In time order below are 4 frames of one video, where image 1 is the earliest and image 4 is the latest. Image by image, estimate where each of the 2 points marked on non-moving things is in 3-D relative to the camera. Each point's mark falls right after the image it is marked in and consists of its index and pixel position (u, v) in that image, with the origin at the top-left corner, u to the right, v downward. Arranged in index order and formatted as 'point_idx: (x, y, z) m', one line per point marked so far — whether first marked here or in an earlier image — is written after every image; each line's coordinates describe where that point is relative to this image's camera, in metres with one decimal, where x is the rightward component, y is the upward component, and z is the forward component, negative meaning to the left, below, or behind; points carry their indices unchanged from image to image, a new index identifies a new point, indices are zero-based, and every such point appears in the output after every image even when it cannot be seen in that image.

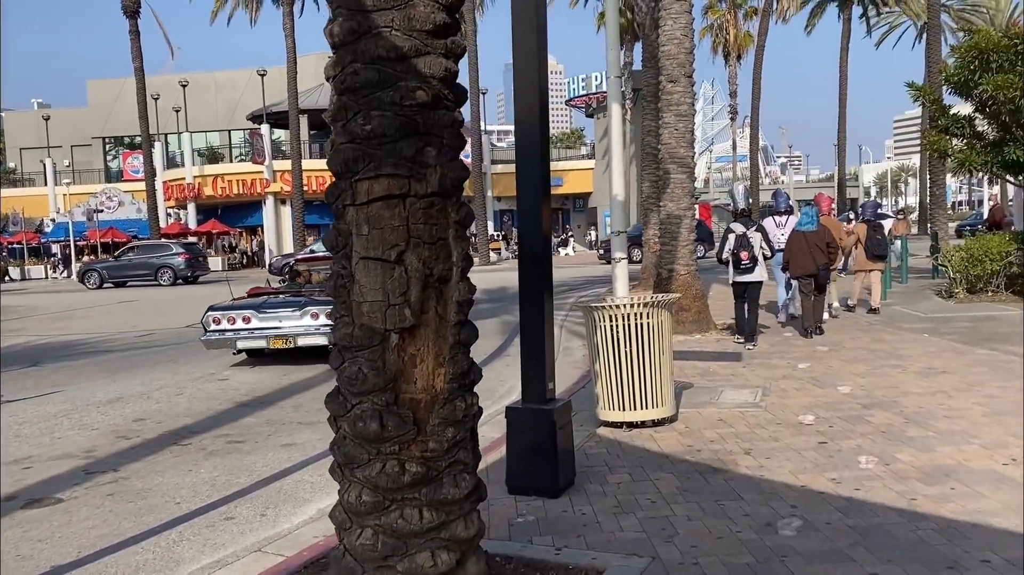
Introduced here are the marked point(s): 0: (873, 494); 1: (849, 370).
0: (+1.9, -1.1, +4.7) m
1: (+3.2, -0.8, +8.5) m
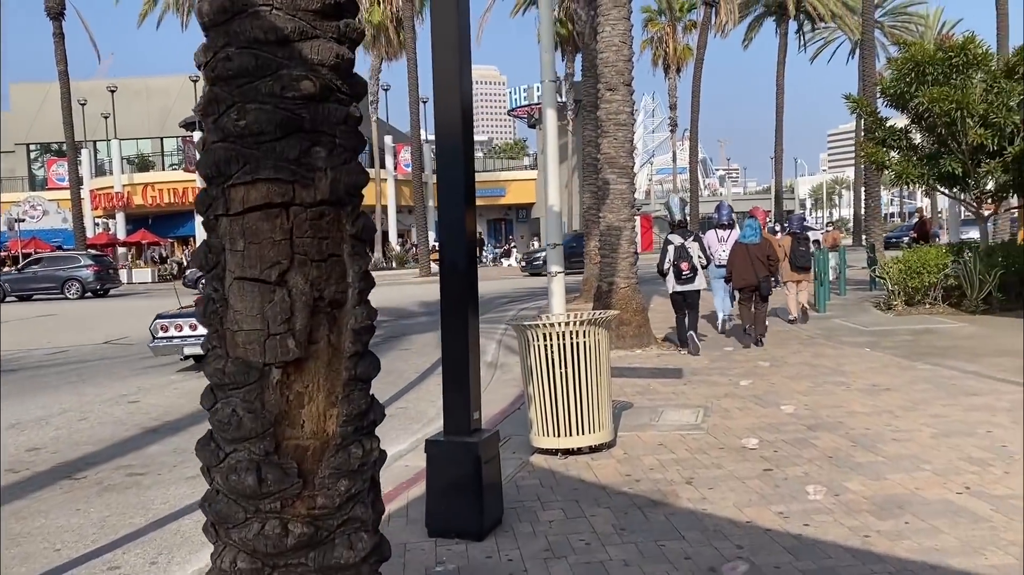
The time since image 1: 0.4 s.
0: (+1.5, -1.2, +4.3) m
1: (+2.6, -0.9, +8.2) m
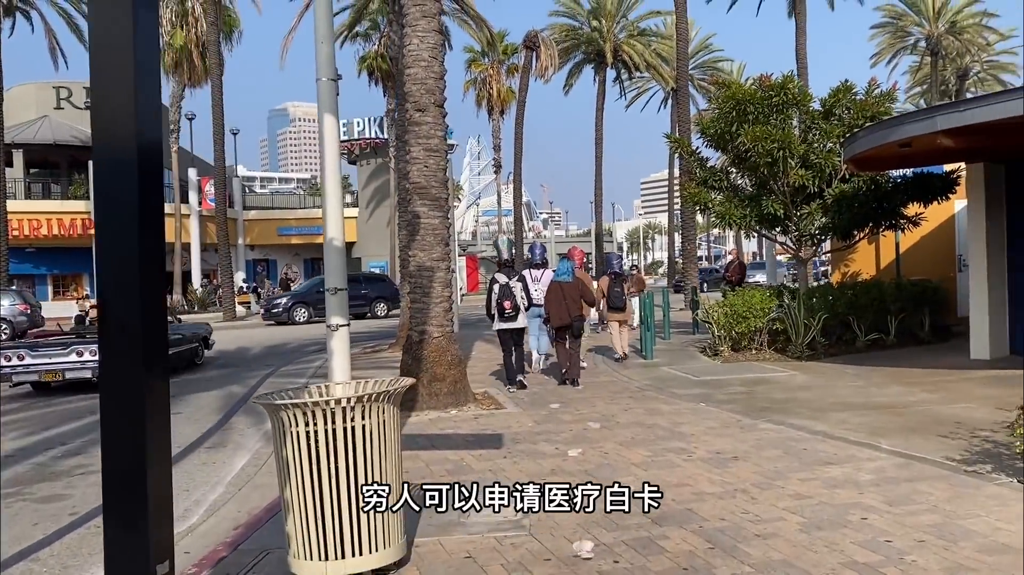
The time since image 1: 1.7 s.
0: (+0.6, -1.4, +2.9) m
1: (+0.9, -1.3, +6.9) m
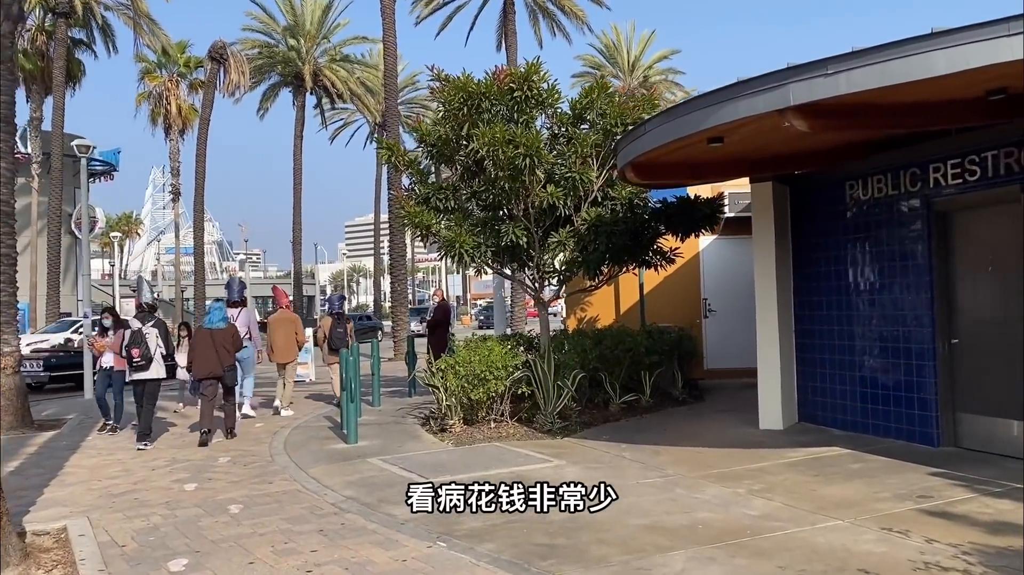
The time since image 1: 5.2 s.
0: (+0.3, -1.5, -0.9) m
1: (-0.7, -1.6, +2.9) m
